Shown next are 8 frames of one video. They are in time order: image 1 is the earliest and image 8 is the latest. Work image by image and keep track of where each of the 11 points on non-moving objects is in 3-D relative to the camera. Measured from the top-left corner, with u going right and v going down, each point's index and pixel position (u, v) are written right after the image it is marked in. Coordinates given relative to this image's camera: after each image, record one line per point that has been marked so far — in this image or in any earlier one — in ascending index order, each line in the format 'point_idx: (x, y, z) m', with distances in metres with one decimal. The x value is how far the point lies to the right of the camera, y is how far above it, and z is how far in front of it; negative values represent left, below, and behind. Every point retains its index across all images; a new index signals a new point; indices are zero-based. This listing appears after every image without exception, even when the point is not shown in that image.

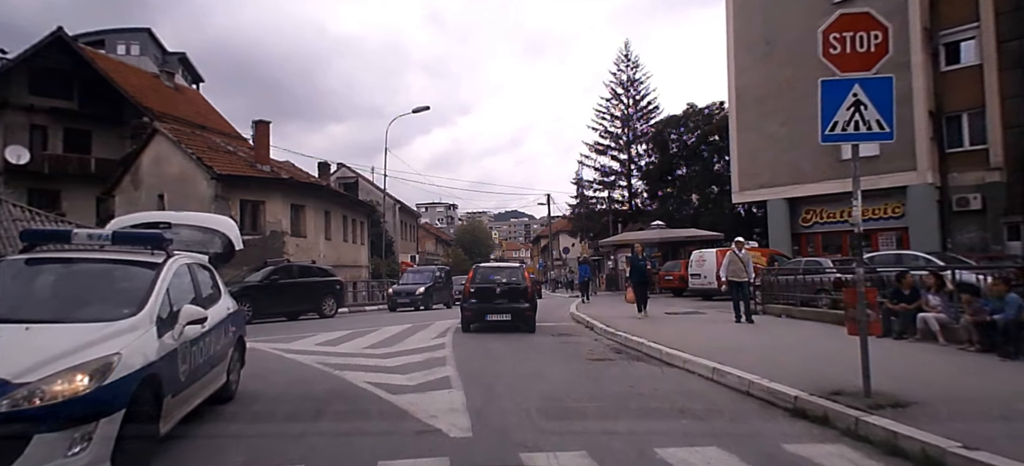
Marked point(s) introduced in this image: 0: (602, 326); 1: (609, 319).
0: (+2.6, -2.7, +14.1) m
1: (+3.2, -2.9, +16.5) m
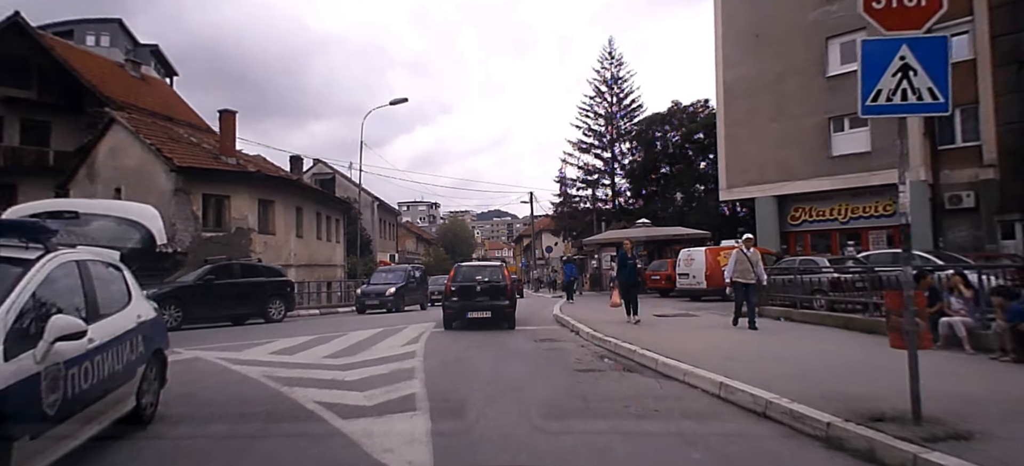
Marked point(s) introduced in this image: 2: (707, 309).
0: (+2.0, -2.6, +13.1) m
1: (+2.6, -2.8, +15.5) m
2: (+7.0, -2.7, +17.7) m
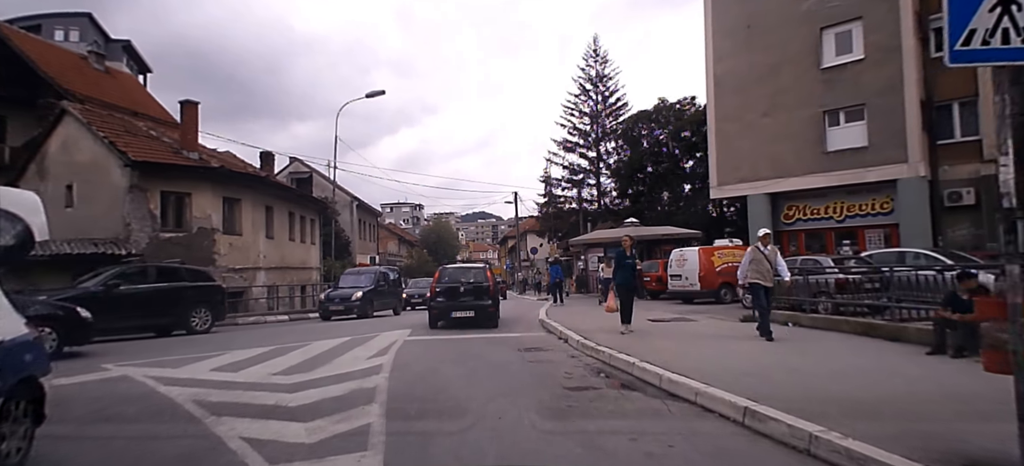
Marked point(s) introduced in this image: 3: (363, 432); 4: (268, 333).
0: (+1.6, -2.5, +11.8) m
1: (+2.1, -2.7, +14.2) m
2: (+6.4, -2.7, +16.6) m
3: (-1.7, -2.3, +5.7) m
4: (-8.1, -3.3, +16.4) m
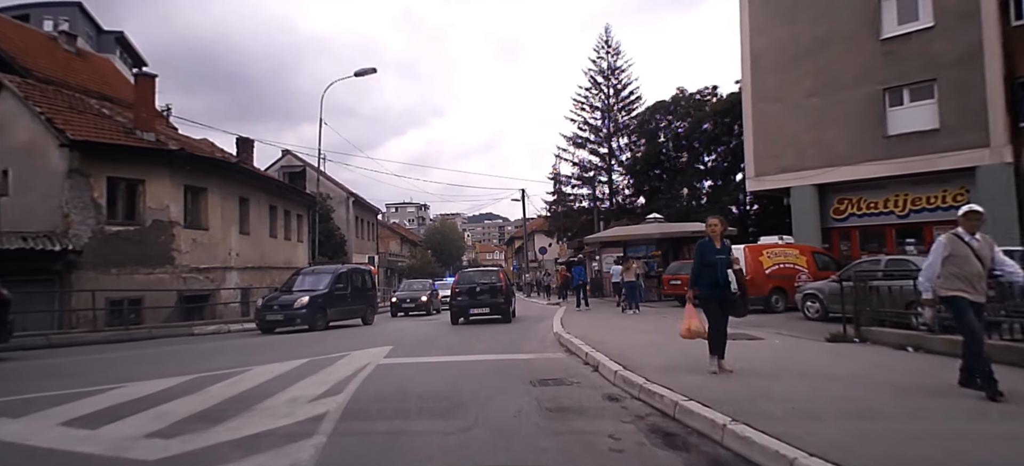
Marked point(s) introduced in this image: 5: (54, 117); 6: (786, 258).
0: (+1.8, -2.3, +8.5) m
1: (+2.3, -2.5, +10.9) m
2: (+6.7, -2.5, +13.2) m
3: (-1.6, -2.1, +2.4) m
4: (-7.9, -3.1, +13.2) m
5: (-16.1, +4.1, +17.3) m
6: (+9.7, -0.9, +17.5) m
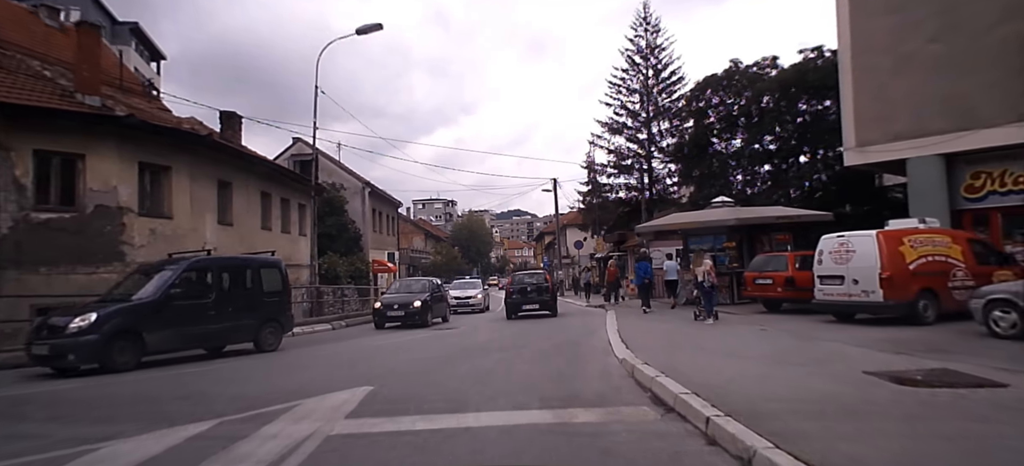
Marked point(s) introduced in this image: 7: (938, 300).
0: (+2.3, -1.9, +3.9) m
1: (+2.9, -2.1, +6.3) m
2: (+7.4, -2.0, +8.3) m
3: (-1.5, -1.7, -2.0) m
4: (-7.1, -2.7, +9.2) m
5: (-15.1, +4.4, +13.7) m
6: (+10.7, -0.4, +12.4) m
7: (+10.6, -1.7, +12.3) m
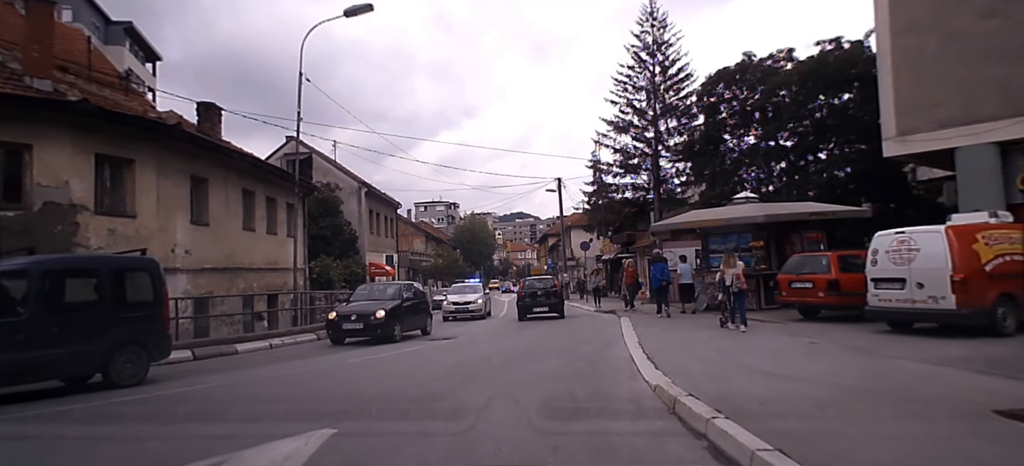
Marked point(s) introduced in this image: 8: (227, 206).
0: (+2.3, -1.8, +2.1) m
1: (+3.0, -2.0, +4.5) m
2: (+7.5, -1.9, +6.5) m
3: (-1.5, -1.6, -3.8) m
4: (-7.0, -2.7, +7.4) m
5: (-15.0, +4.3, +12.0) m
6: (+10.8, -0.3, +10.6) m
7: (+10.7, -1.6, +10.5) m
8: (-11.1, +1.1, +19.2) m
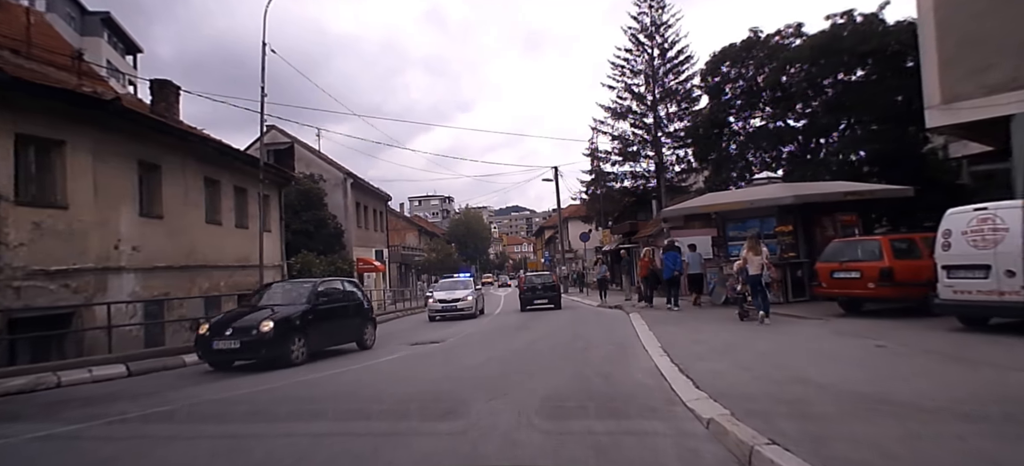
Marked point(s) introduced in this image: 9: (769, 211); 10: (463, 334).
0: (+2.3, -1.6, +0.1) m
1: (+3.0, -1.7, +2.5) m
2: (+7.5, -1.6, +4.6) m
3: (-1.4, -1.5, -5.8) m
4: (-7.0, -2.5, +5.4) m
5: (-15.2, +4.4, +9.8) m
6: (+10.7, +0.2, +8.6) m
7: (+10.7, -1.1, +8.5) m
8: (-11.3, +1.3, +17.1) m
9: (+8.3, +0.7, +15.8) m
10: (-1.6, -3.4, +16.3) m
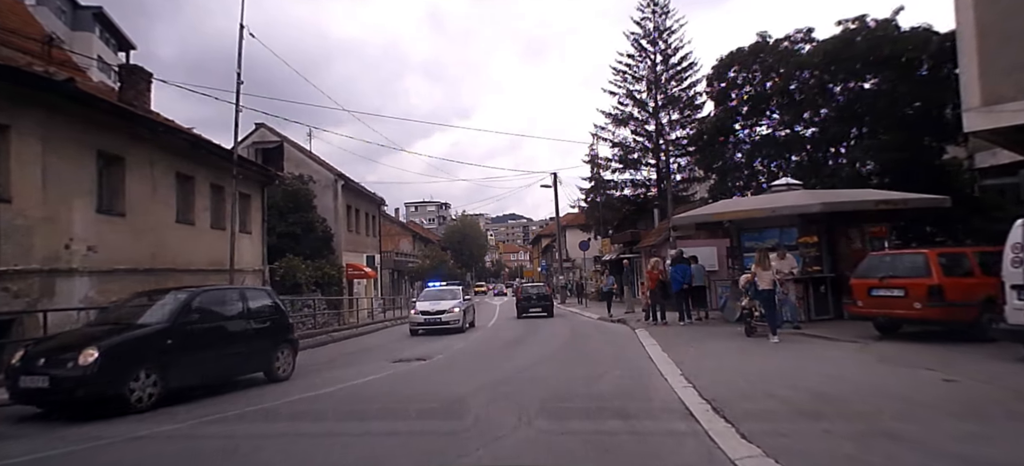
0: (+2.3, -1.6, -1.3) m
1: (+3.0, -1.8, +1.1) m
2: (+7.5, -1.7, +3.2) m
3: (-1.4, -1.3, -7.2) m
4: (-7.0, -2.4, +3.9) m
5: (-15.1, +4.6, +8.4) m
6: (+10.7, -0.1, +7.3) m
7: (+10.6, -1.4, +7.2) m
8: (-11.3, +1.3, +15.6) m
9: (+8.2, +0.4, +14.5) m
10: (-1.7, -3.5, +14.9) m
